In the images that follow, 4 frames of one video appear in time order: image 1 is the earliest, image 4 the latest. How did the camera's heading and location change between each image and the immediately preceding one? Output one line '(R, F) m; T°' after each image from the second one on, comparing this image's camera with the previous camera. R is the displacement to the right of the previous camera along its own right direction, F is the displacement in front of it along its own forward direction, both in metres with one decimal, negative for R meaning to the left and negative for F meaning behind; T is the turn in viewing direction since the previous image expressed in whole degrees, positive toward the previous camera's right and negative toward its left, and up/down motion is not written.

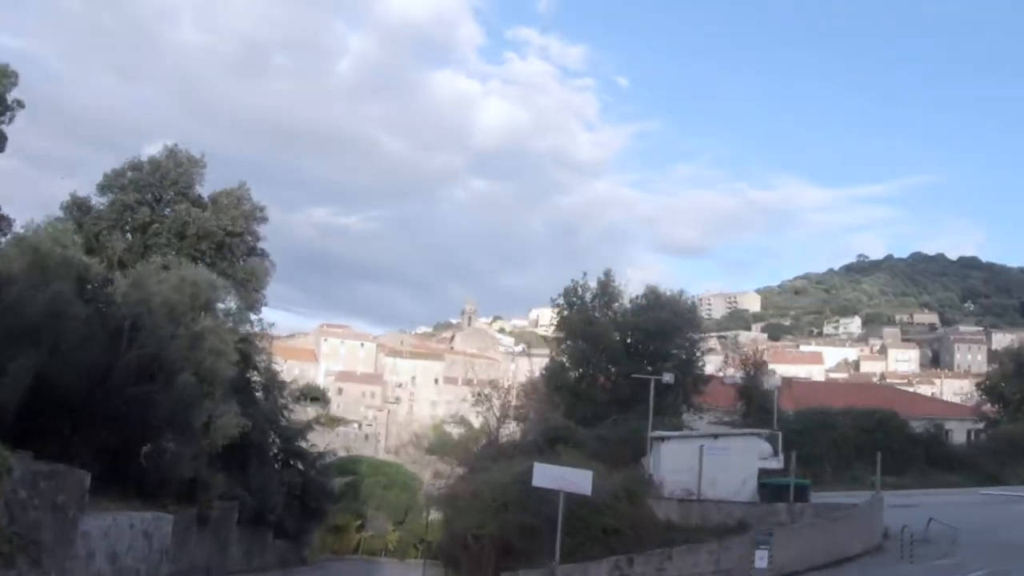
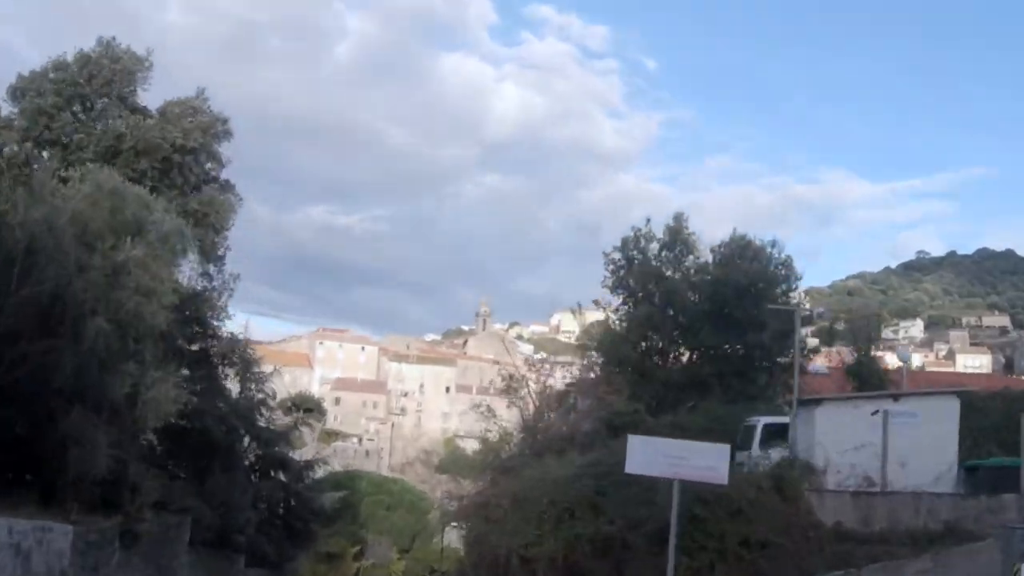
(-0.9, +5.7) m; 0°
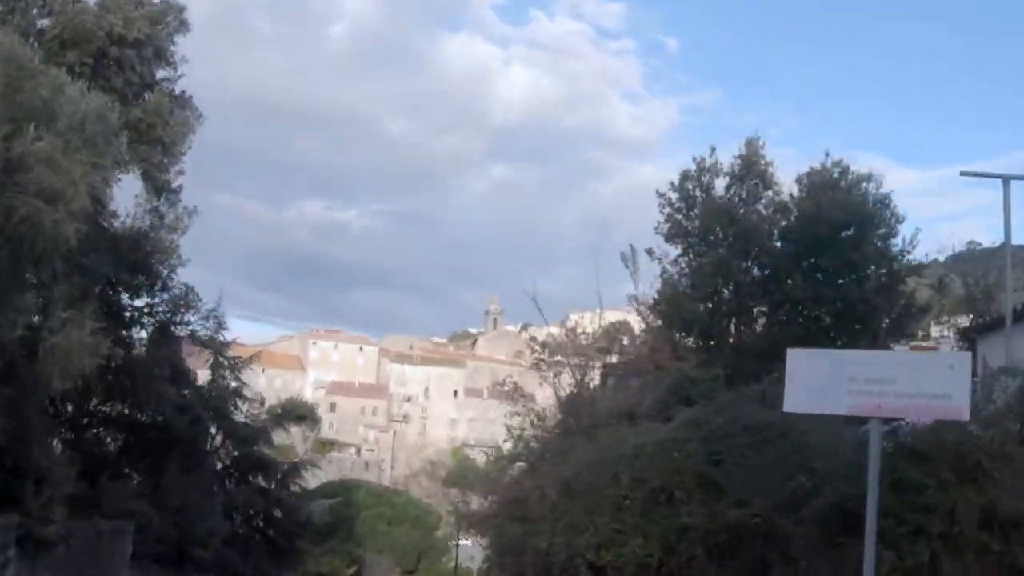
(-0.6, +3.8) m; 0°
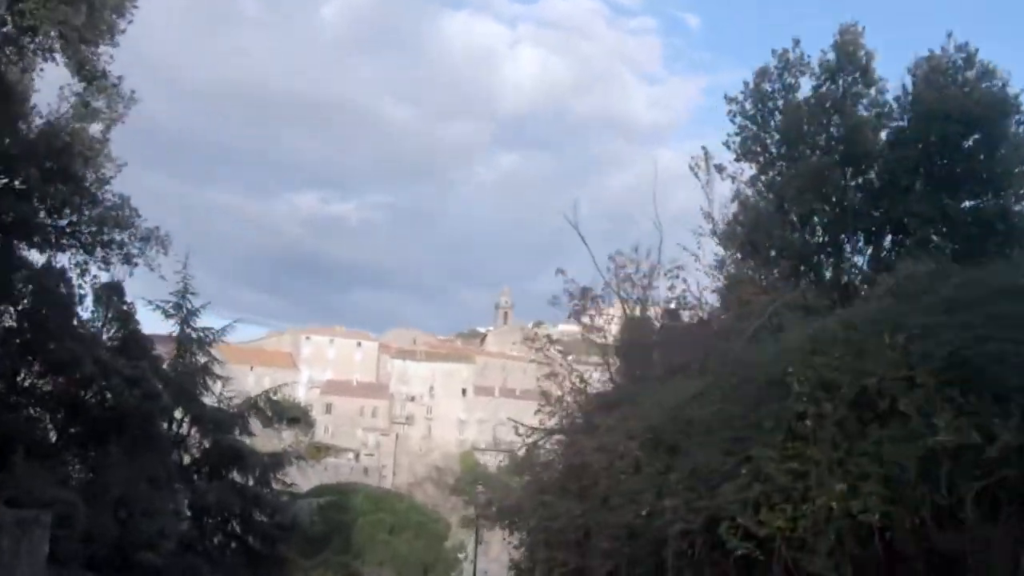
(-0.5, +3.2) m; 0°
